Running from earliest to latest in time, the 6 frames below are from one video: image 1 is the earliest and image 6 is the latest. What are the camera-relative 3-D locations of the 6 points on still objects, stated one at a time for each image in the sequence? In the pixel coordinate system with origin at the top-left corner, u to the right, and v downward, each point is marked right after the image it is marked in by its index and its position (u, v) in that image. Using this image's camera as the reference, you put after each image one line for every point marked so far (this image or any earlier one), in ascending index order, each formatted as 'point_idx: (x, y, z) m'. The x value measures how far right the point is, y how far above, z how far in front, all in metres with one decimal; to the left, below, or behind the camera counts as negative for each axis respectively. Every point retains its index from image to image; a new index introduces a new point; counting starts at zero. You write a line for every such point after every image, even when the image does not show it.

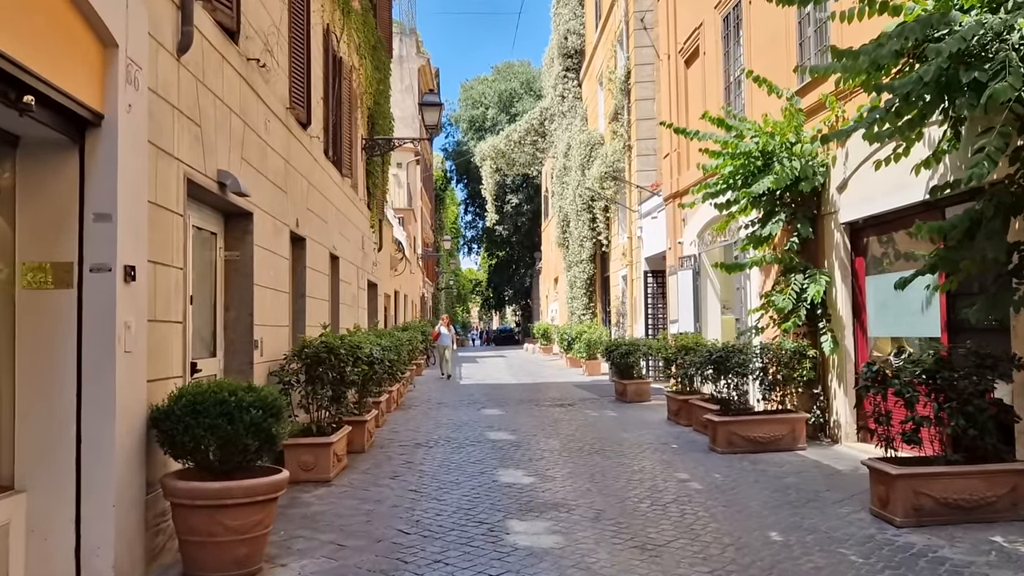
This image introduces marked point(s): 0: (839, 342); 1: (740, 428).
0: (+3.0, -0.5, +7.8) m
1: (+2.0, -1.3, +7.6) m
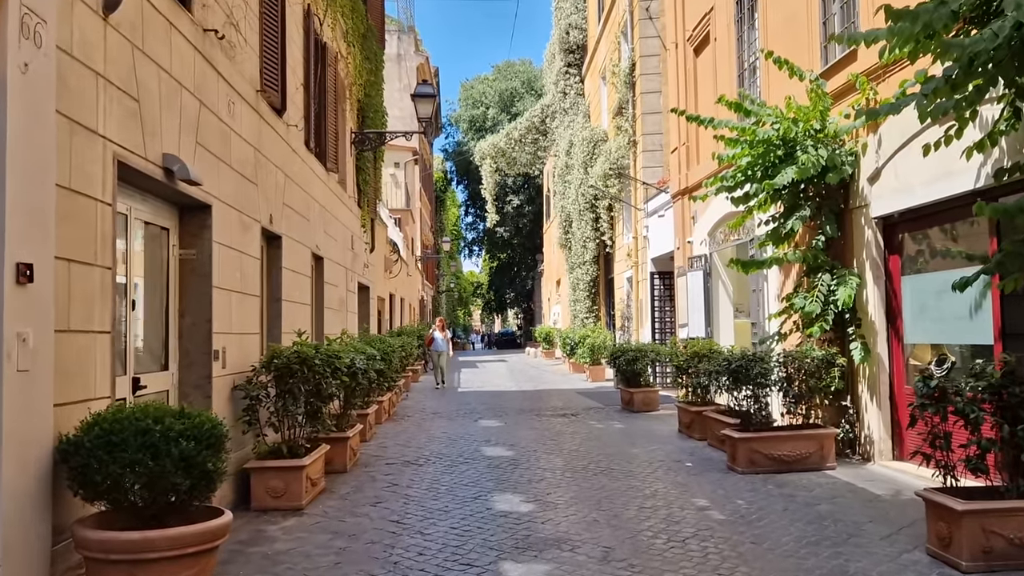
0: (+3.0, -0.5, +7.1) m
1: (+2.0, -1.3, +6.9) m
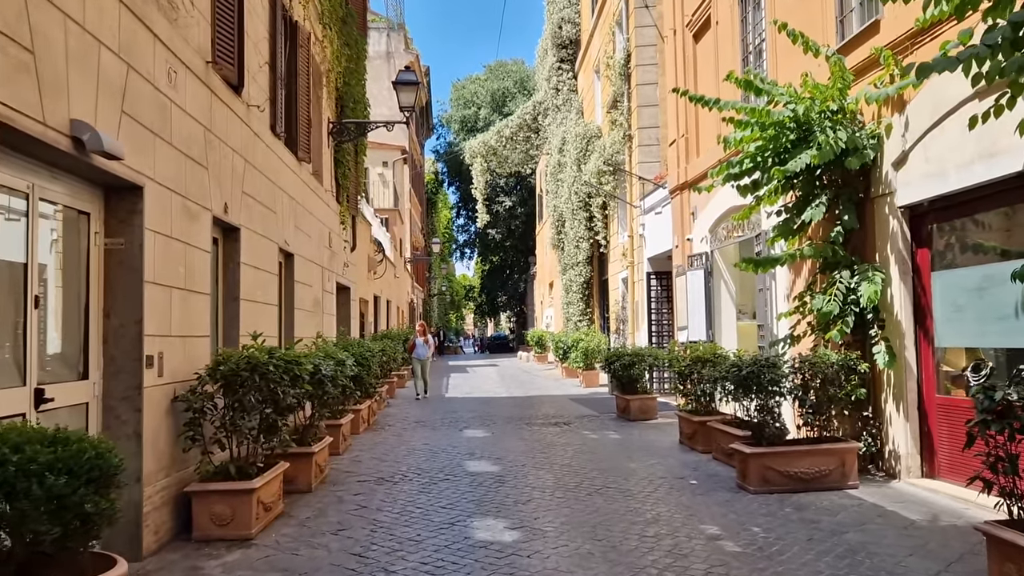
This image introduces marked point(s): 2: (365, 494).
0: (+2.9, -0.5, +6.3) m
1: (+1.9, -1.2, +6.1) m
2: (-1.1, -1.6, +6.4) m
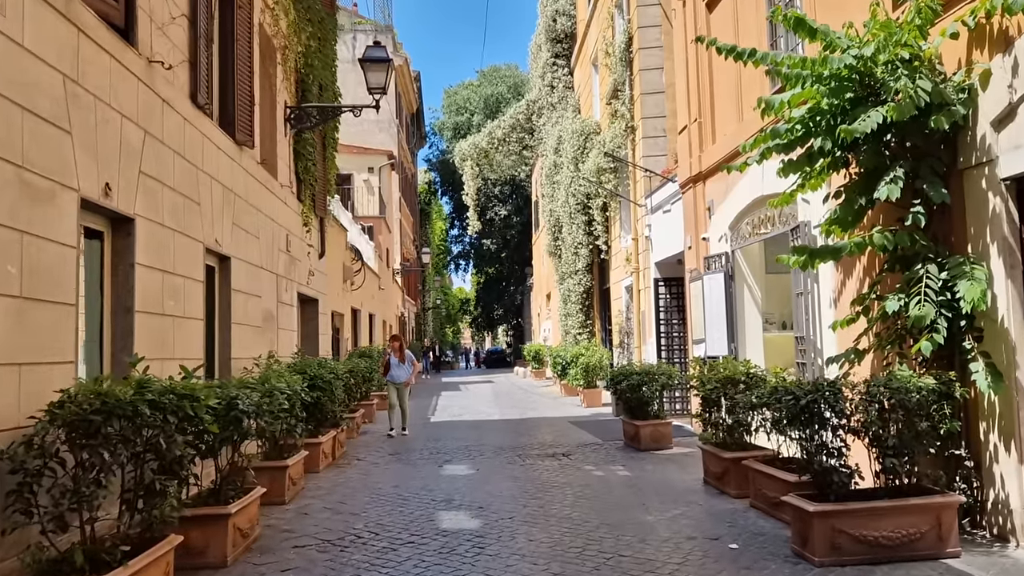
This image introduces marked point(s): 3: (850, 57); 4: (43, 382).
0: (+2.7, -0.5, +4.8) m
1: (+1.8, -1.2, +4.5) m
2: (-1.2, -1.6, +4.8) m
3: (+2.0, +1.4, +5.1) m
4: (-2.2, -0.4, +4.0) m
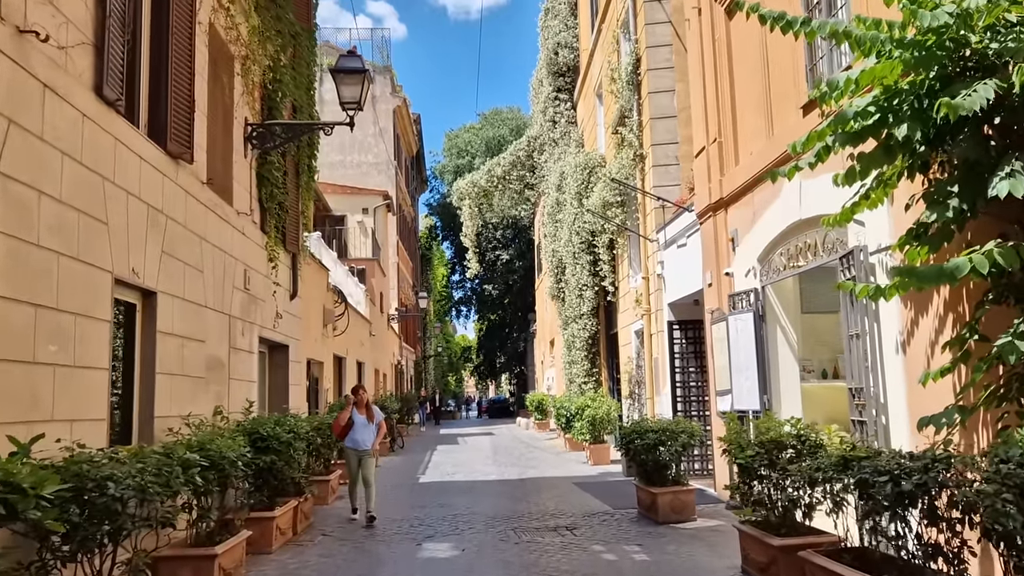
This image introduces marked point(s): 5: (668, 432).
0: (+2.7, -0.6, +3.4) m
1: (+1.7, -1.4, +3.1) m
2: (-1.3, -1.7, +3.4) m
3: (+1.9, +1.2, +3.8) m
4: (-2.3, -0.5, +2.6) m
5: (+1.5, -1.3, +8.0) m
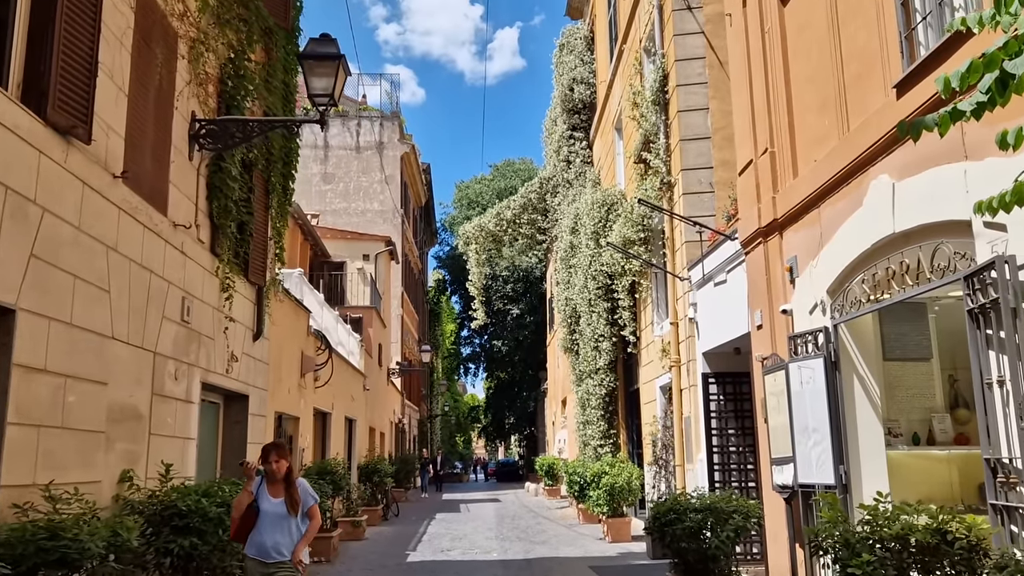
0: (+2.6, -0.6, +1.6) m
1: (+1.7, -1.3, +1.3) m
2: (-1.3, -1.7, +1.6) m
3: (+1.9, +1.2, +2.2) m
4: (-2.3, -0.4, +0.9) m
5: (+1.5, -1.6, +6.2) m
